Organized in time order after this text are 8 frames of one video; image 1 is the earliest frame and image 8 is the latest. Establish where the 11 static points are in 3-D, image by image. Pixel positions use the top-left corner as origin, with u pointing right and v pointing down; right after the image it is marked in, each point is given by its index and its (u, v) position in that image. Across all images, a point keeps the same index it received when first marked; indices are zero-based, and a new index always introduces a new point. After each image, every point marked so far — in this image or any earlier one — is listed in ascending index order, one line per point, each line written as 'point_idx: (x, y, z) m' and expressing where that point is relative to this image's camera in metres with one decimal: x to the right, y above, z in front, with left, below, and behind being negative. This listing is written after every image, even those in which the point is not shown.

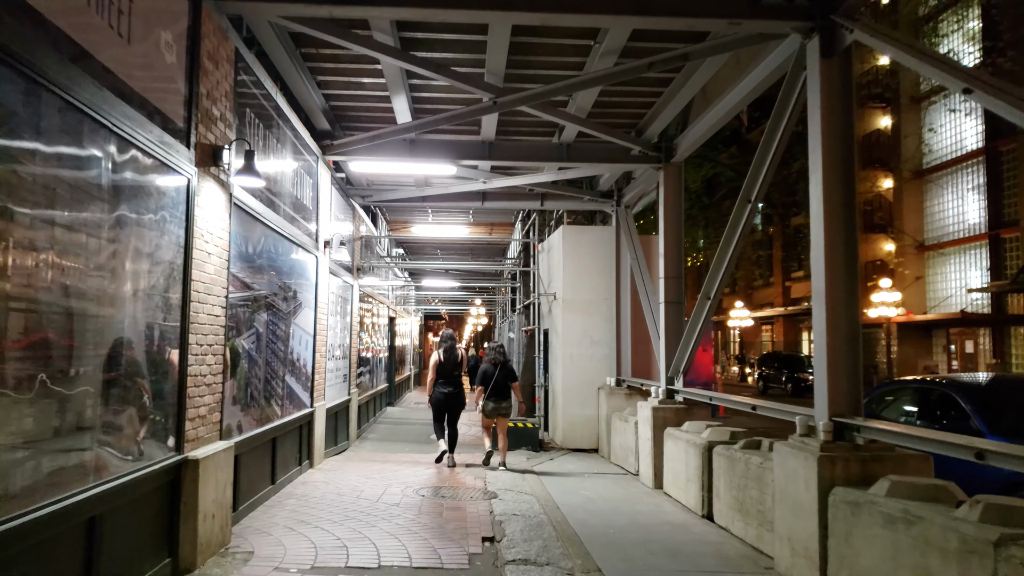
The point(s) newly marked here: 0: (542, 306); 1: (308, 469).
0: (+0.6, -0.3, +14.5) m
1: (-2.2, -1.9, +8.7) m
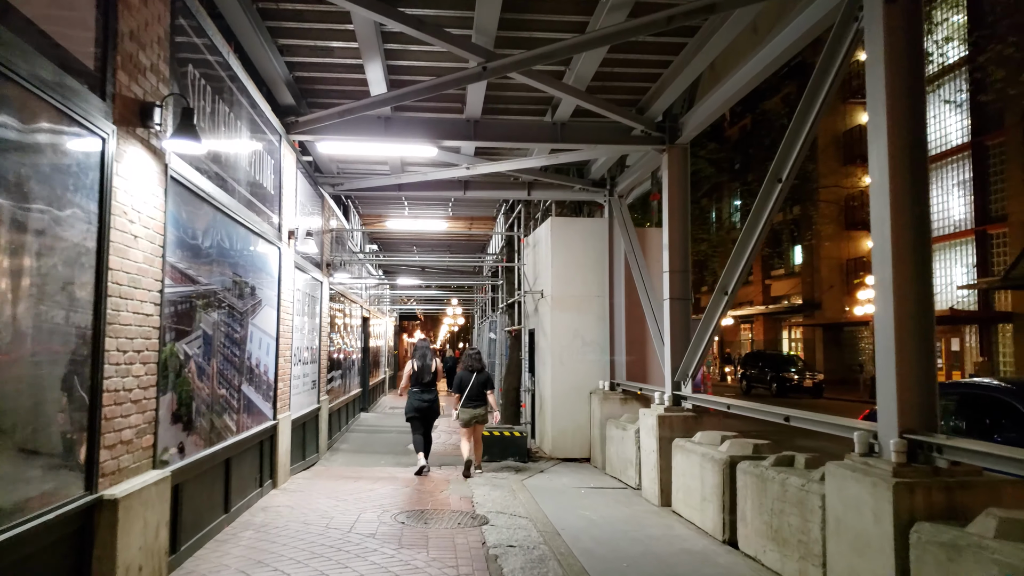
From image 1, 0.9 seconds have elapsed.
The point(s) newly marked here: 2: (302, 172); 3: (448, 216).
0: (+0.3, -0.3, +13.6) m
1: (-2.3, -1.9, +7.7) m
2: (-2.4, +1.3, +9.2) m
3: (-1.3, +1.4, +16.2) m
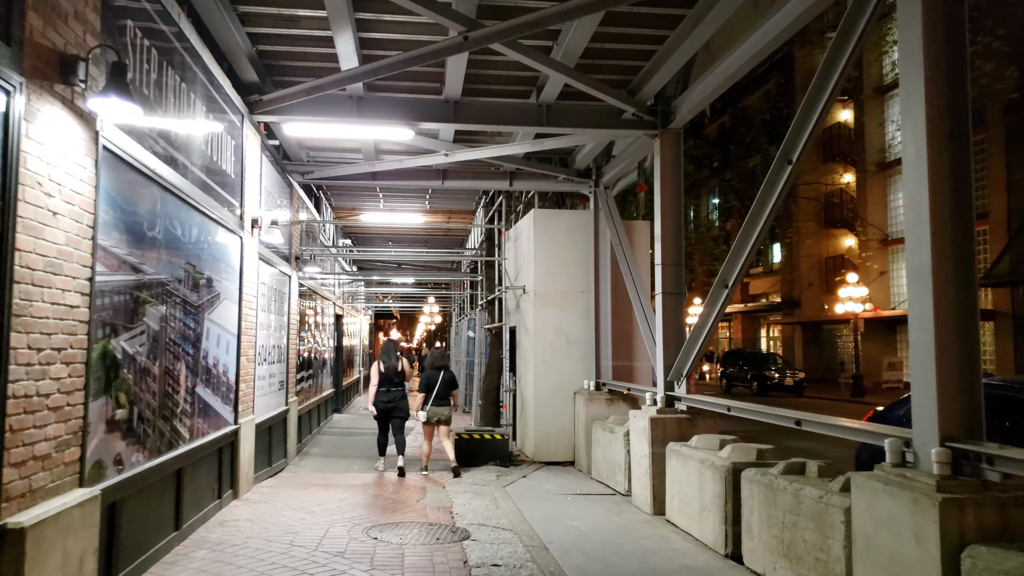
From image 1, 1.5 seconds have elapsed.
0: (0.0, -0.2, +13.0) m
1: (-2.4, -1.8, +7.0) m
2: (-2.6, +1.4, +8.6) m
3: (-1.6, +1.5, +15.5) m
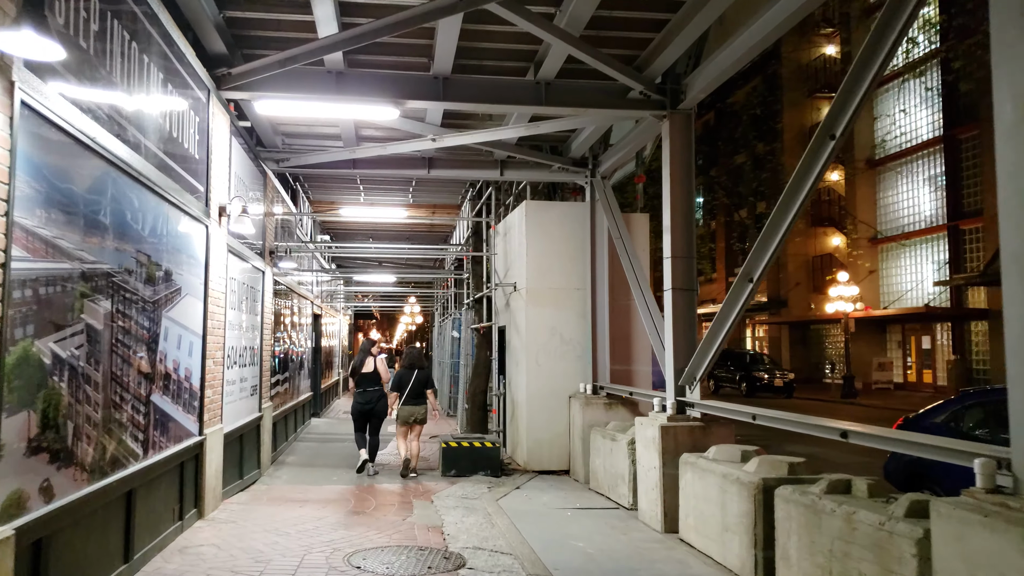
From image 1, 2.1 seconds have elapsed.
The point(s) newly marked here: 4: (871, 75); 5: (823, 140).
0: (-0.2, -0.2, +12.3) m
1: (-2.4, -1.8, +6.3) m
2: (-2.6, +1.4, +7.8) m
3: (-1.9, +1.5, +14.8) m
4: (+2.1, +1.2, +4.8) m
5: (+2.0, +0.9, +5.2) m
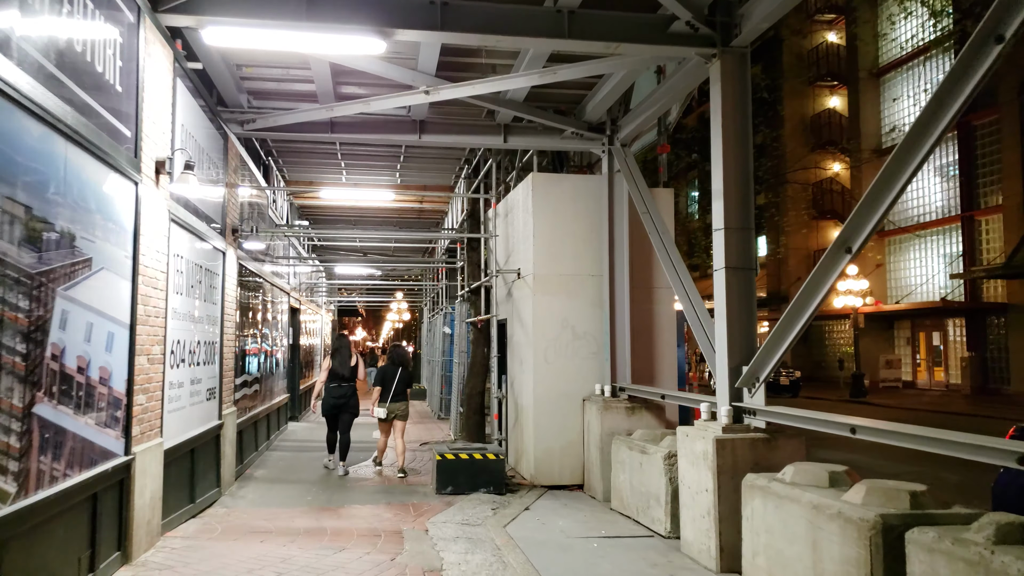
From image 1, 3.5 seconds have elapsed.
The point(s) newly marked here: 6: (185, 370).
0: (-0.2, 0.0, +10.8) m
1: (-2.3, -1.6, +4.8) m
2: (-2.5, +1.6, +6.3) m
3: (-1.9, +1.7, +13.3) m
4: (+2.2, +1.4, +3.4) m
5: (+2.1, +1.1, +3.8) m
6: (-2.6, -0.7, +6.5) m
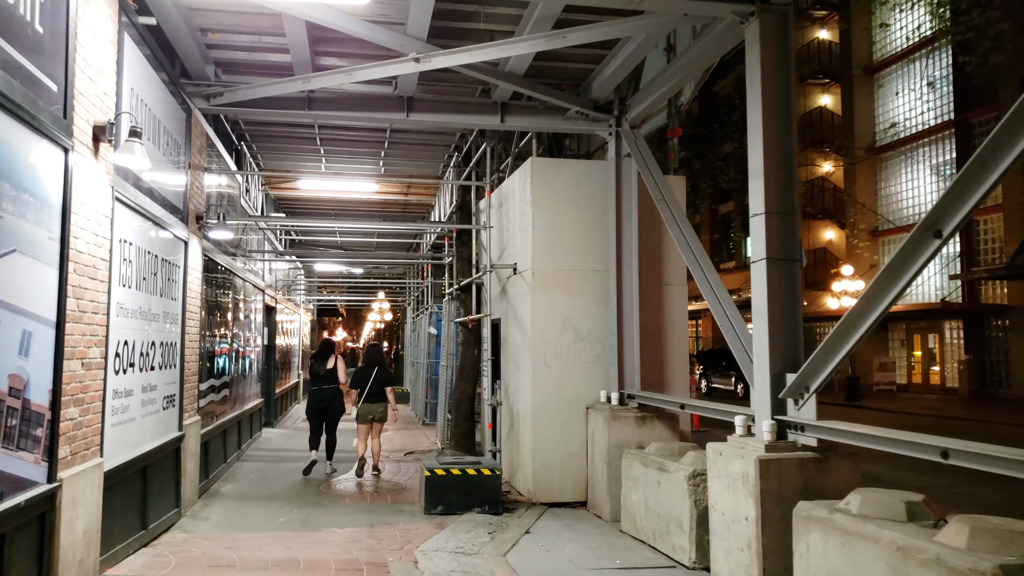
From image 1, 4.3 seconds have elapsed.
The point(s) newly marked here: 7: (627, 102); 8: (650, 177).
0: (-0.3, 0.0, +10.0) m
1: (-2.3, -1.6, +3.9) m
2: (-2.5, +1.6, +5.4) m
3: (-2.0, +1.7, +12.4) m
4: (+2.3, +1.4, +2.6) m
5: (+2.2, +1.1, +3.0) m
6: (-2.6, -0.6, +5.6) m
7: (+1.1, +1.8, +8.0) m
8: (+1.2, +1.0, +7.4) m
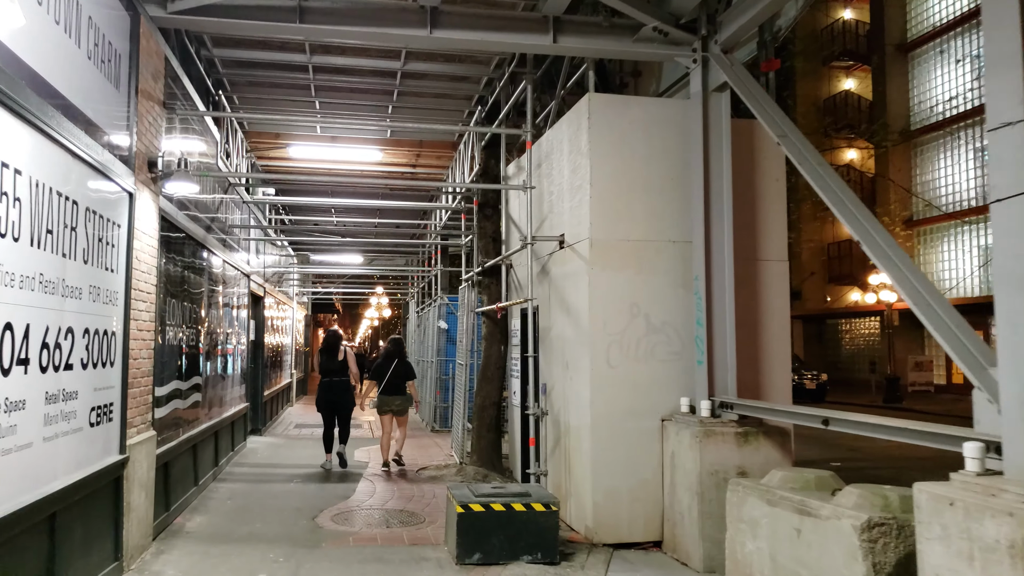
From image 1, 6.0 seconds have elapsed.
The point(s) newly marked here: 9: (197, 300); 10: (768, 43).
0: (+0.2, +0.2, +8.1) m
1: (-1.8, -1.4, +2.0) m
2: (-2.0, +1.8, +3.5) m
3: (-1.6, +1.9, +10.5) m
4: (+2.8, +1.6, +0.7) m
5: (+2.6, +1.3, +1.1) m
6: (-2.1, -0.4, +3.6) m
7: (+1.5, +2.0, +6.1) m
8: (+1.7, +1.2, +5.5) m
9: (-3.0, -0.1, +7.8) m
10: (+2.1, +2.0, +6.7) m
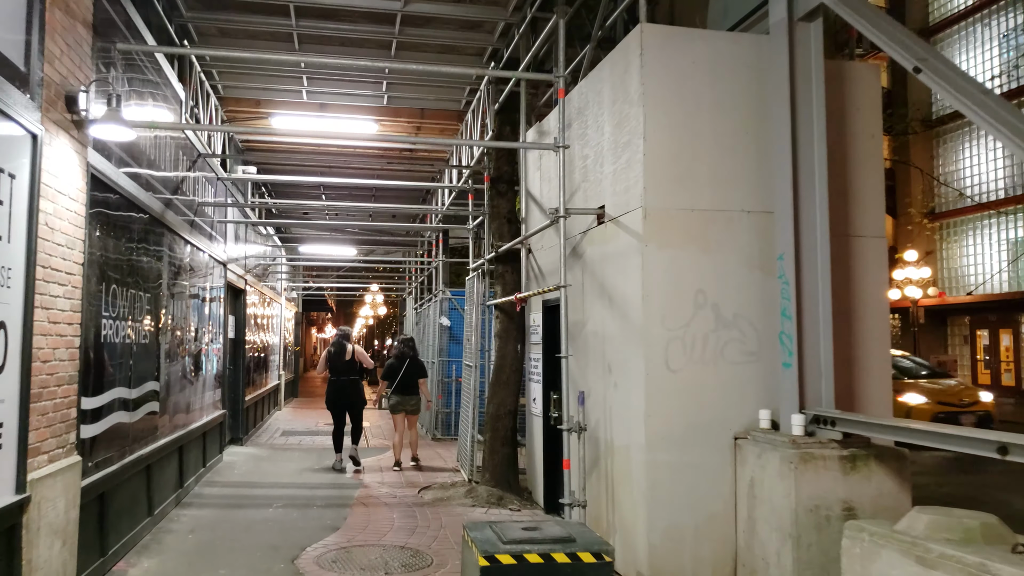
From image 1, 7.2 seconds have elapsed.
0: (+0.3, +0.3, +6.7) m
1: (-1.6, -1.3, +0.6) m
2: (-1.8, +1.9, +2.1) m
3: (-1.5, +2.1, +9.1) m
4: (+3.0, +1.7, -0.6) m
5: (+2.9, +1.4, -0.2) m
6: (-1.9, -0.3, +2.3) m
7: (+1.7, +2.1, +4.7) m
8: (+1.9, +1.3, +4.1) m
9: (-2.8, 0.0, +6.4) m
10: (+2.3, +2.1, +5.3) m
